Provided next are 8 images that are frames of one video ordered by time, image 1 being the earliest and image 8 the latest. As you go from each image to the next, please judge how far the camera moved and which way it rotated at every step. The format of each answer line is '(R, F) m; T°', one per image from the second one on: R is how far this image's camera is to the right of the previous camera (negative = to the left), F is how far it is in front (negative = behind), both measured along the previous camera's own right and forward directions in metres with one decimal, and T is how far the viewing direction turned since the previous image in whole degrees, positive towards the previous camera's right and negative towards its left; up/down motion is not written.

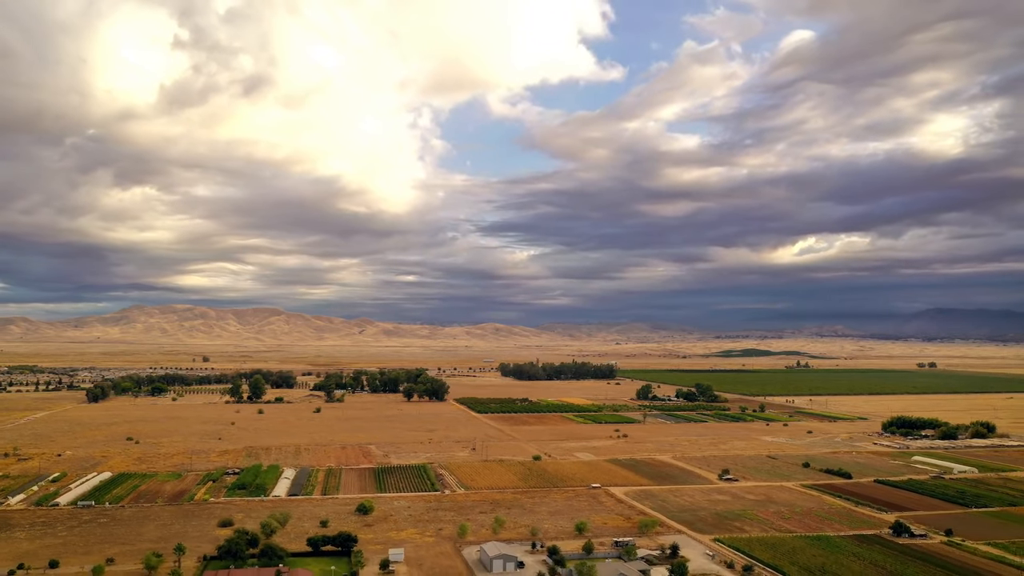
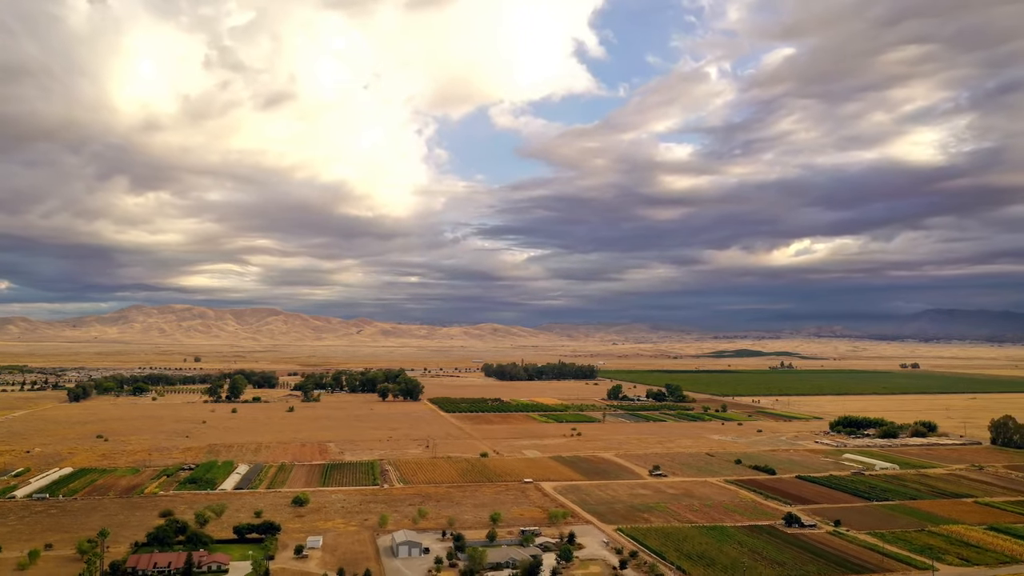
(+3.9, -2.4) m; 0°
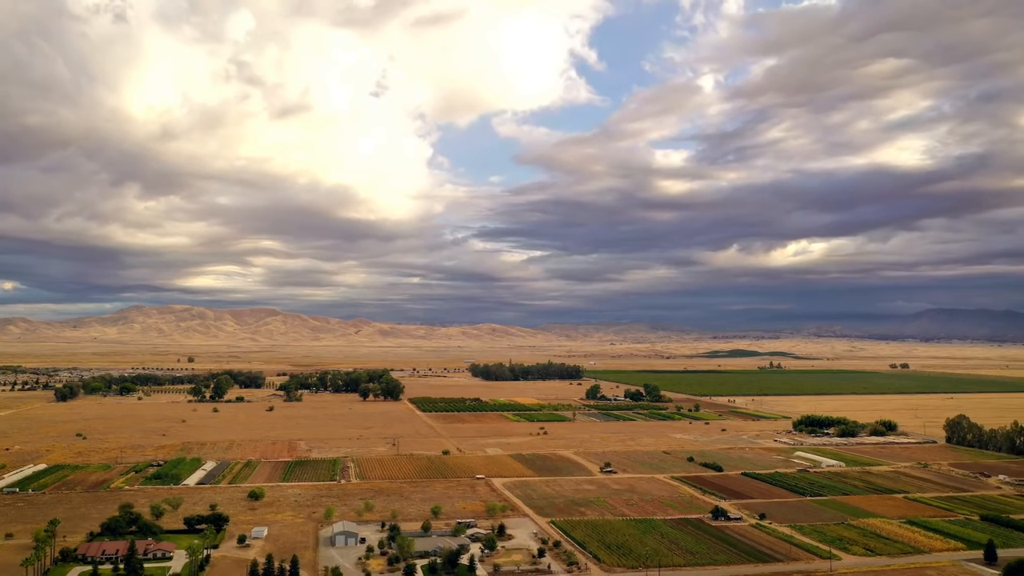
(+3.1, -1.8) m; 0°
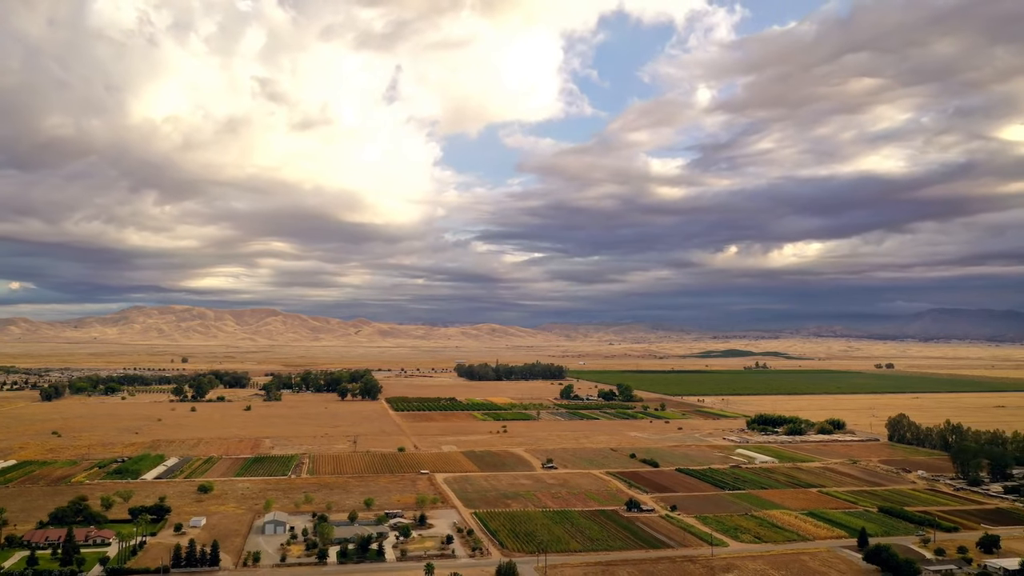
(+4.1, -2.5) m; 0°
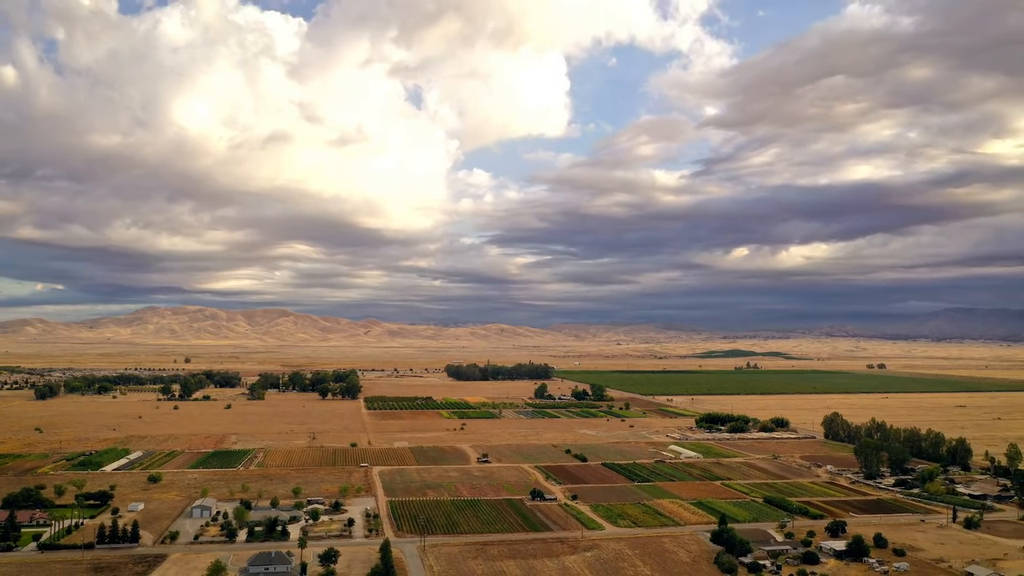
(+6.0, -3.5) m; -1°
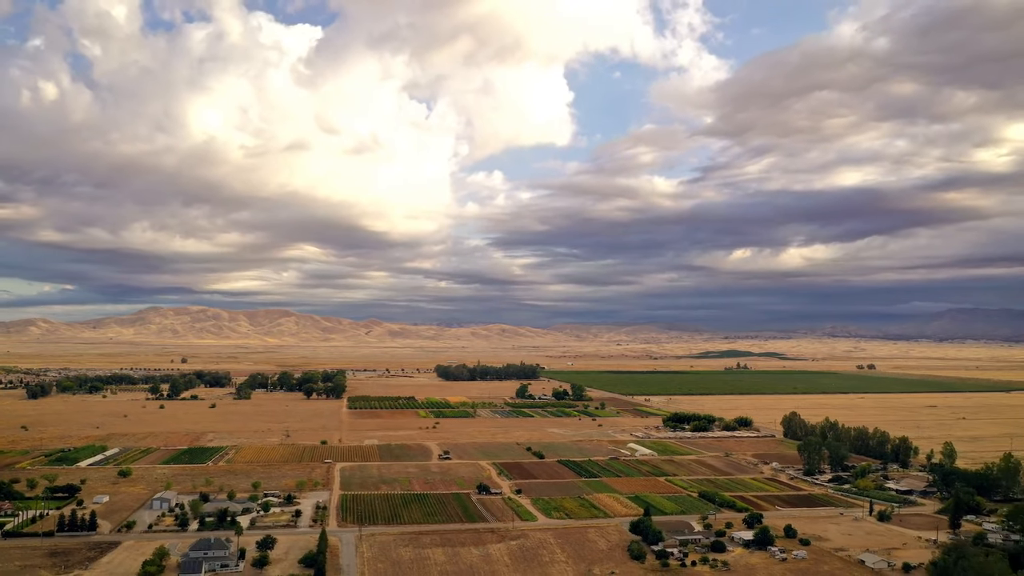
(+3.6, -2.2) m; 0°
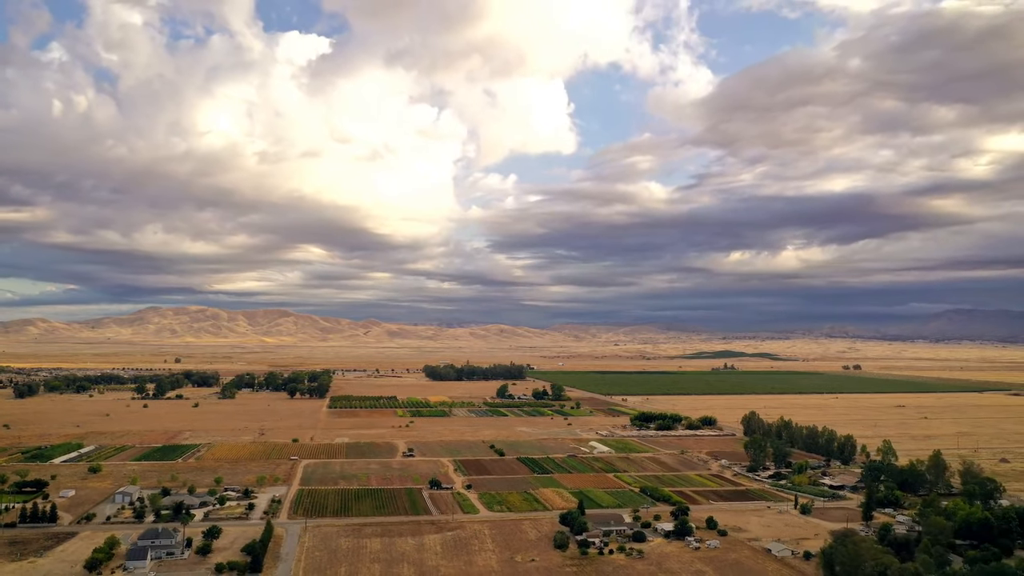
(+3.3, -2.0) m; 0°
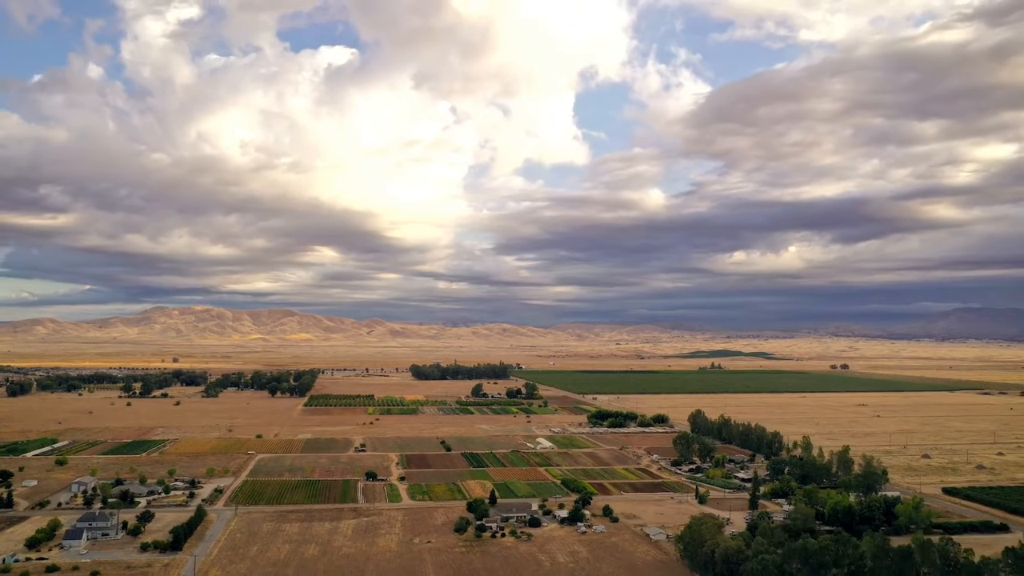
(+5.5, -3.3) m; -1°
